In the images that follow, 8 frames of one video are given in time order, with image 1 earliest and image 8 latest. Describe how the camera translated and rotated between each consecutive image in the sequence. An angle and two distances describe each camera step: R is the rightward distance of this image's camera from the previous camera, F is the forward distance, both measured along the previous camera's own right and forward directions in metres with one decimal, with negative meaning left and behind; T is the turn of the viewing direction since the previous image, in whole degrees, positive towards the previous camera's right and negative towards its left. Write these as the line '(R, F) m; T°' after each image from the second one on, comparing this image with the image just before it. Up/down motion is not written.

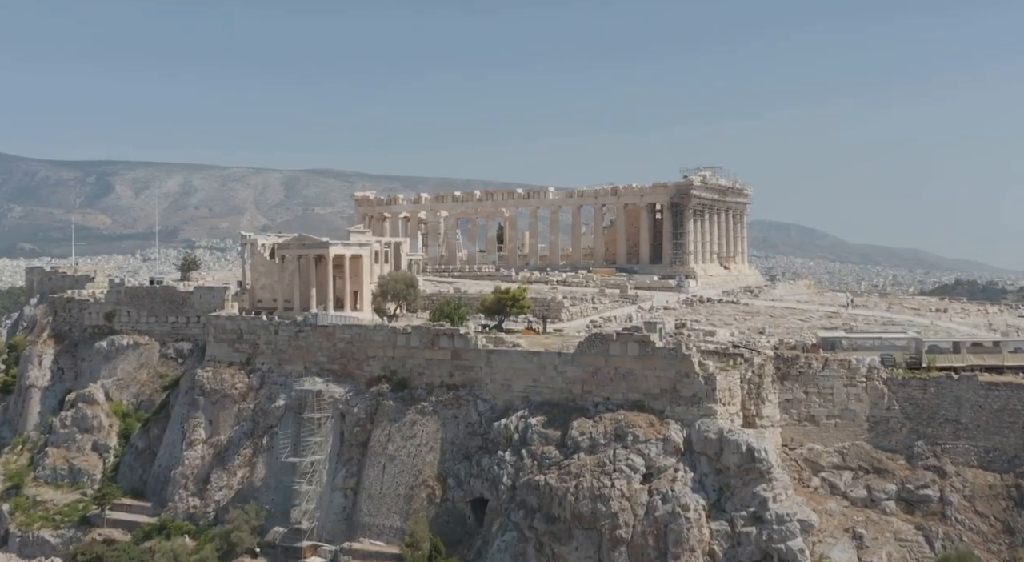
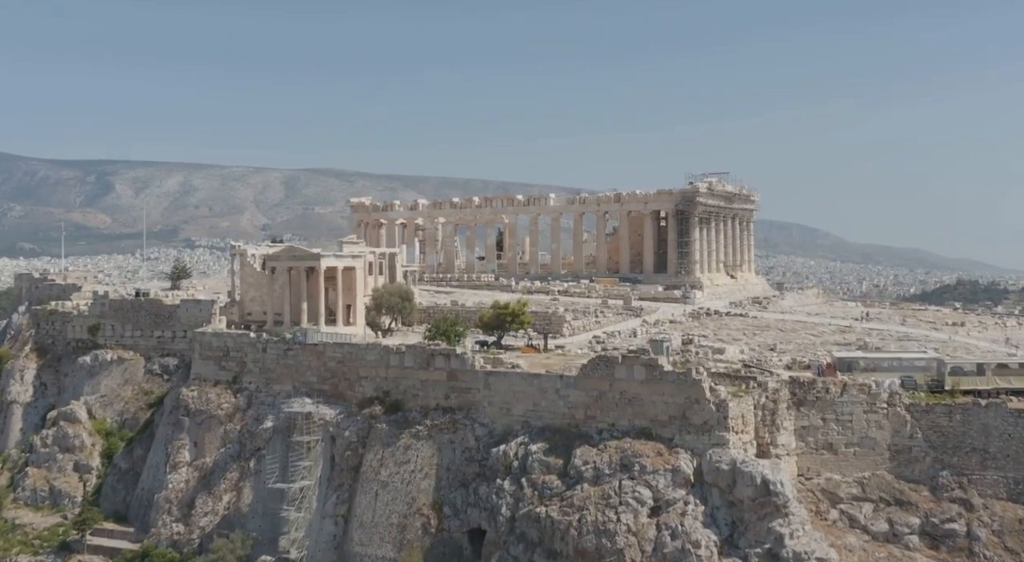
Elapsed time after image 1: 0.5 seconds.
(0.0, +2.0) m; 0°
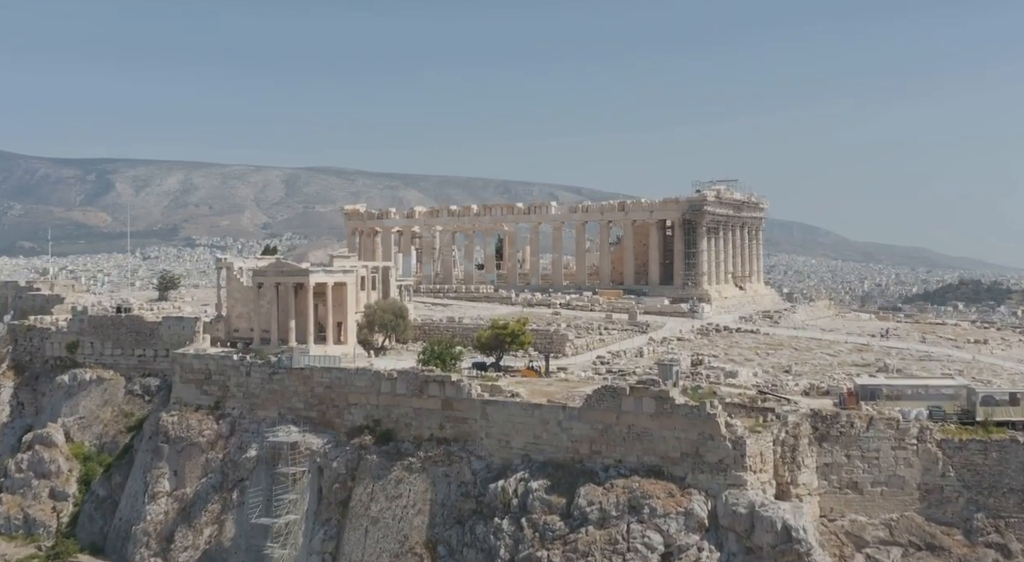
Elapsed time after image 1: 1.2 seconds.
(0.0, +2.4) m; 0°
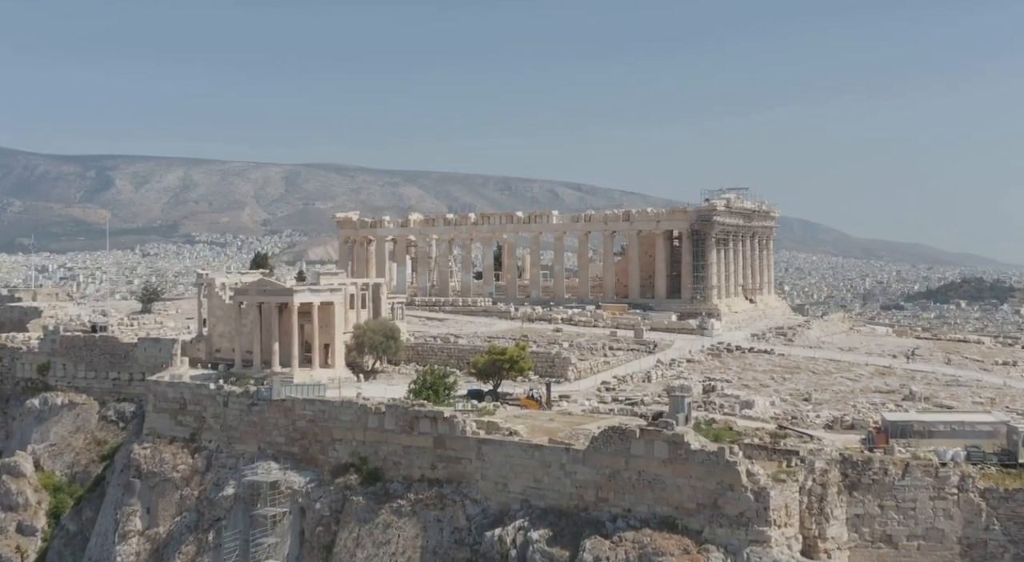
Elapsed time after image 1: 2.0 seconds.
(+0.1, +2.8) m; 0°
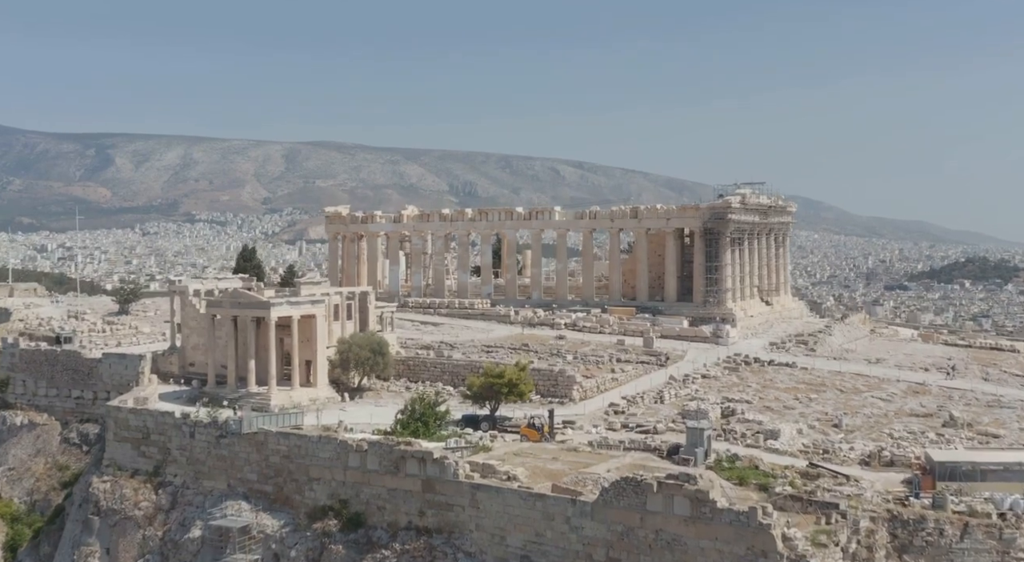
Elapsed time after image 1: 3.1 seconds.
(+0.1, +3.7) m; 0°
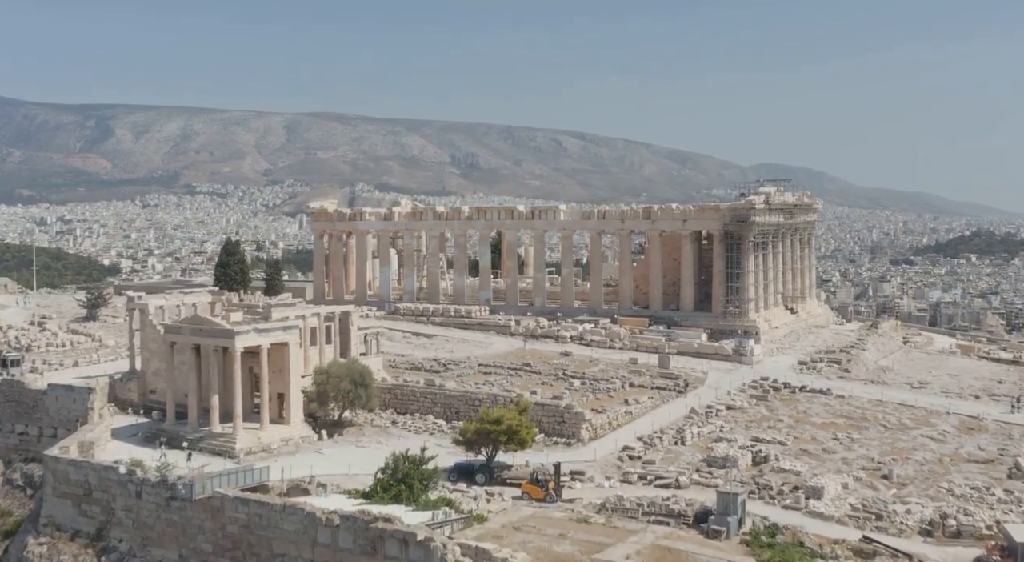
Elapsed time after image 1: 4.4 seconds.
(+0.1, +4.6) m; 0°
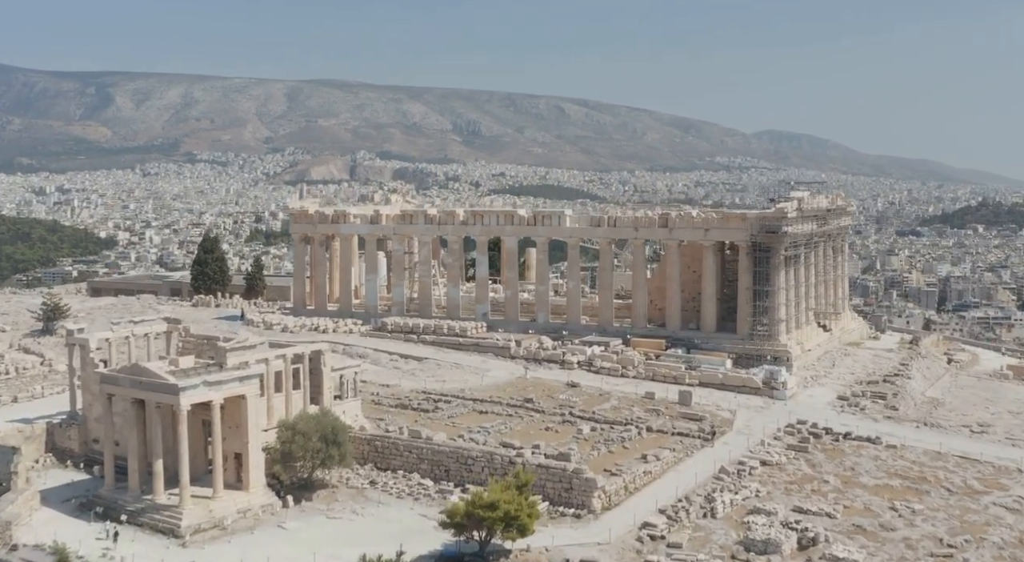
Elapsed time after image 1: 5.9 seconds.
(+0.1, +5.2) m; 0°
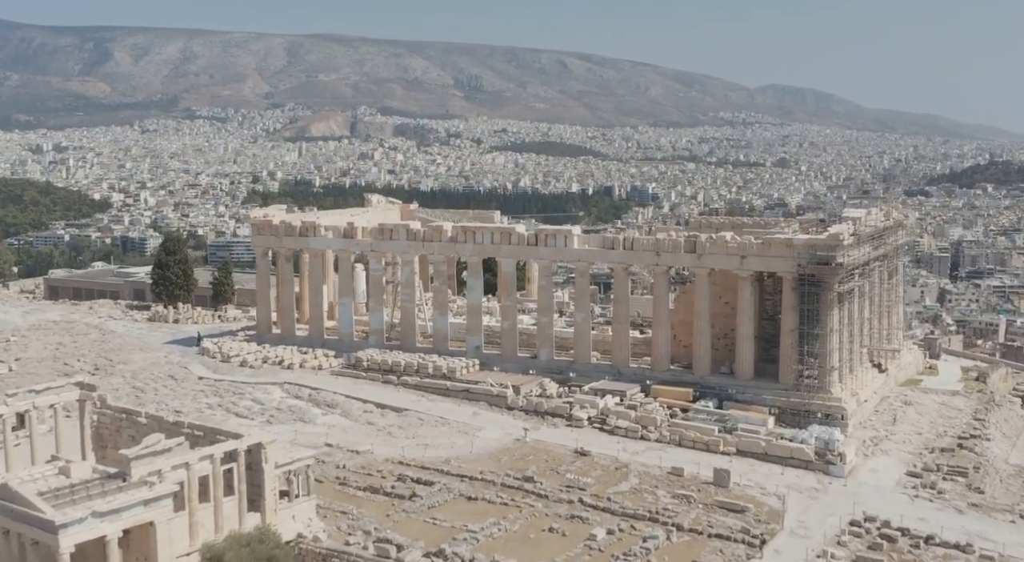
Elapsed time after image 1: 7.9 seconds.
(+0.2, +7.0) m; 0°
